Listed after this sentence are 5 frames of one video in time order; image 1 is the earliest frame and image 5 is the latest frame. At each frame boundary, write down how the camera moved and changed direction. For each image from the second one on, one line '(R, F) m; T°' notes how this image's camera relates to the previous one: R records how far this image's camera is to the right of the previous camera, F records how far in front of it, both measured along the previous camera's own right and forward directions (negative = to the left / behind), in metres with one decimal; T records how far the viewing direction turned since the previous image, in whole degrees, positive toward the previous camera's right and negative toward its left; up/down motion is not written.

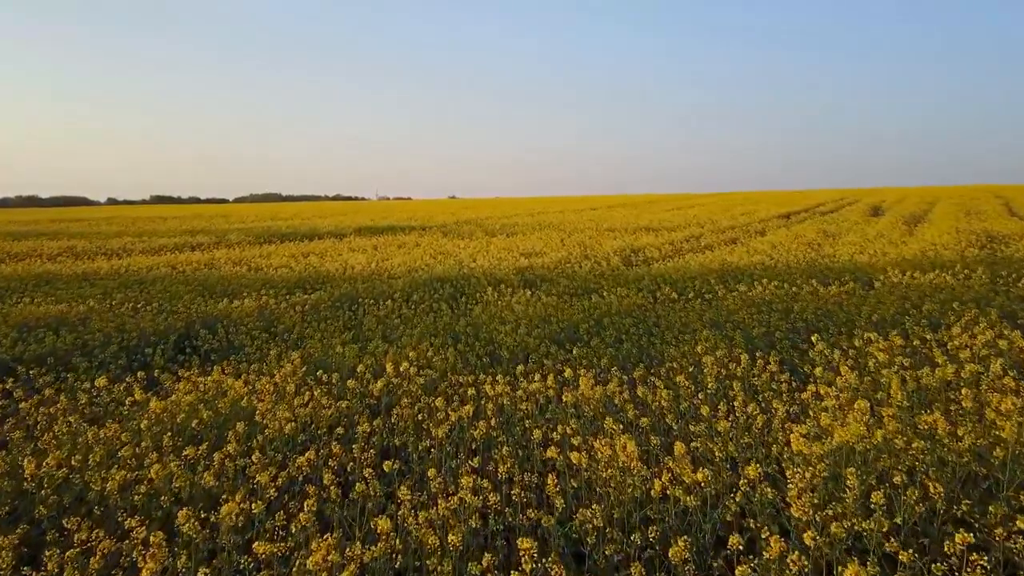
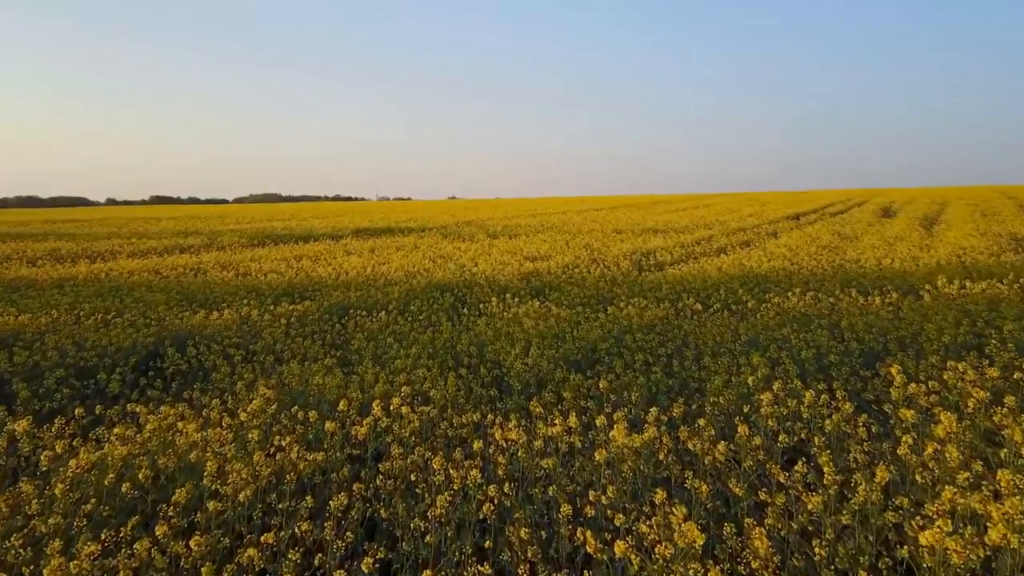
(-0.1, +1.0) m; 0°
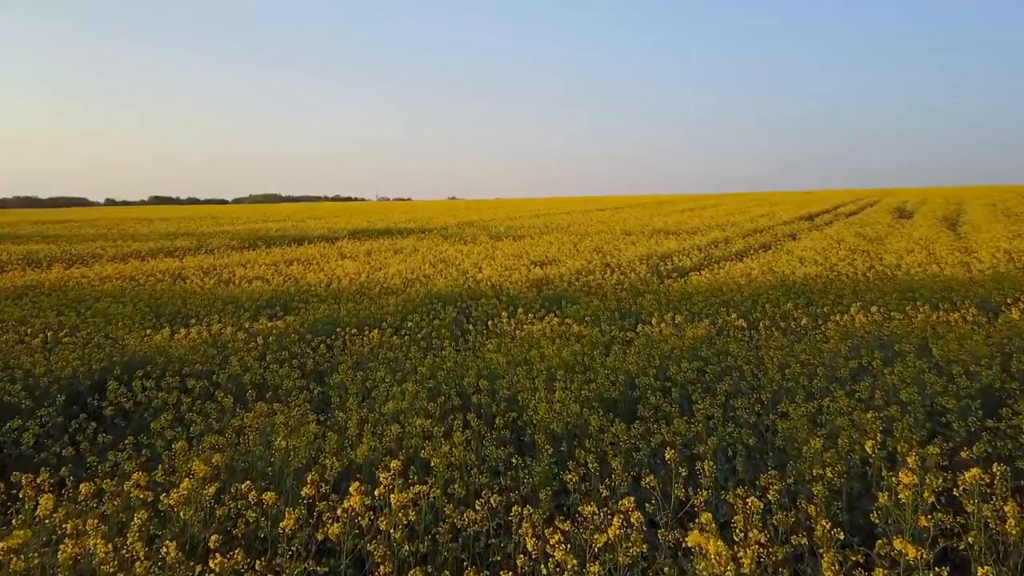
(-0.2, +1.4) m; 0°
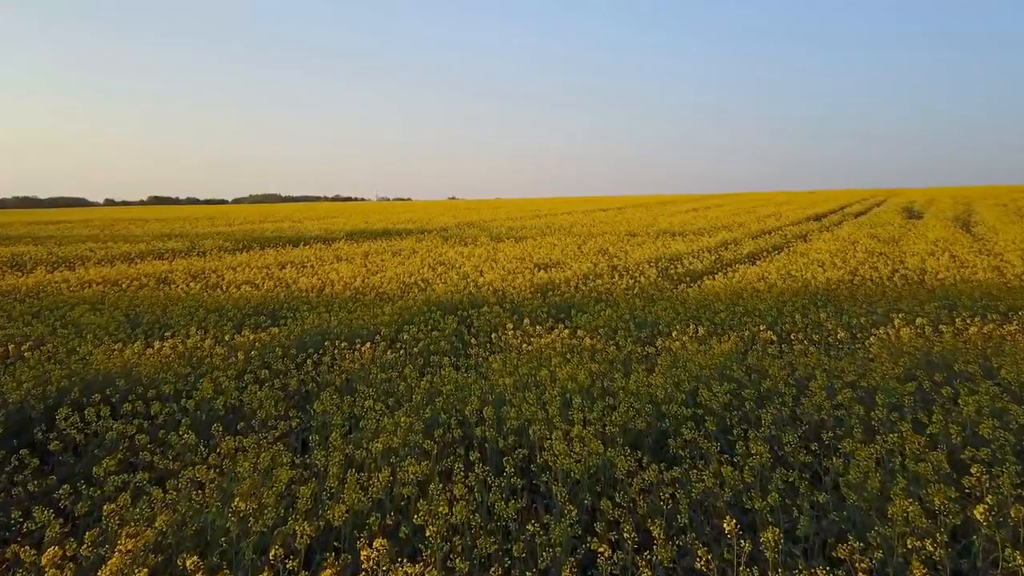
(-0.1, +0.8) m; 0°
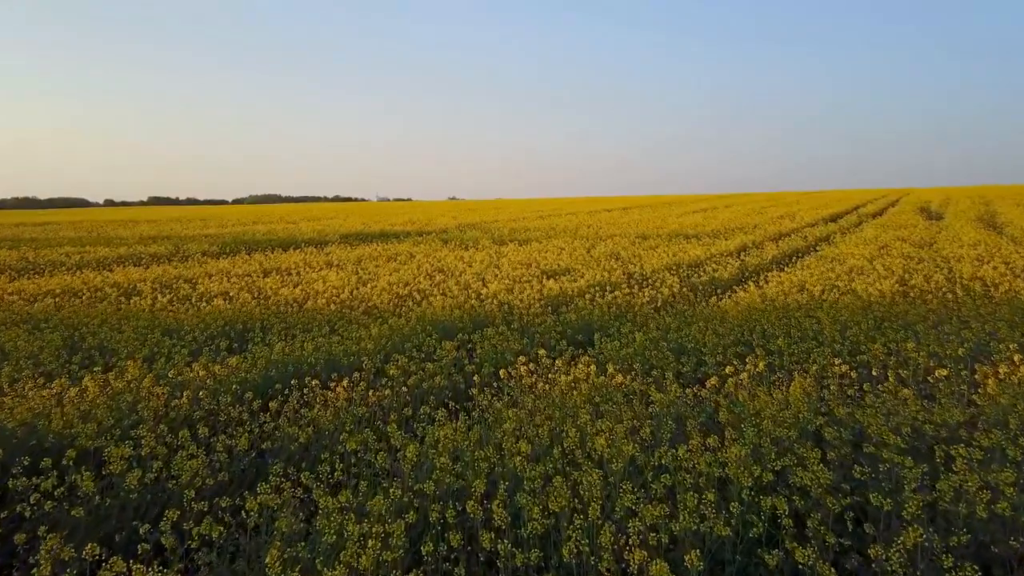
(-0.1, +1.6) m; 0°
